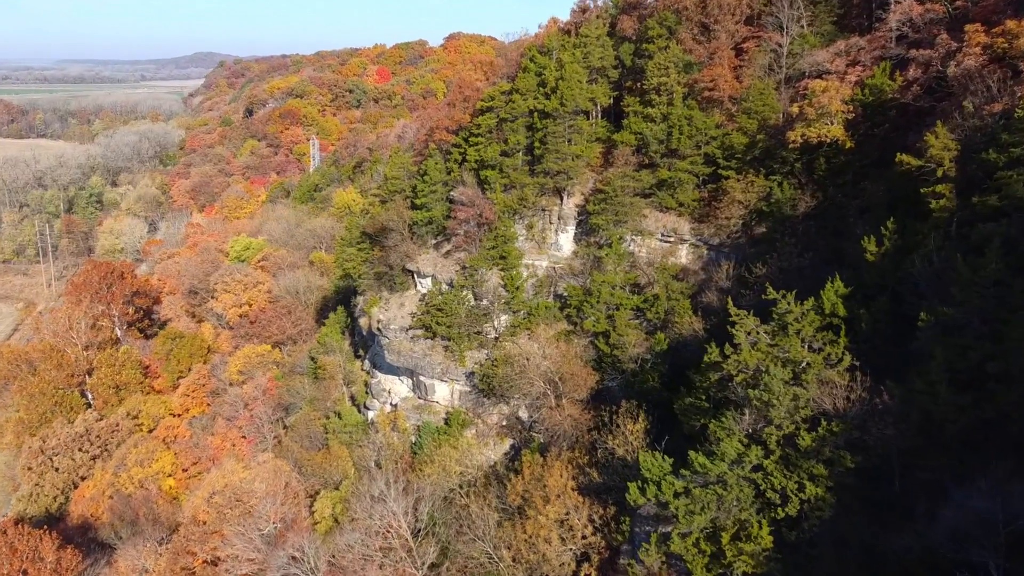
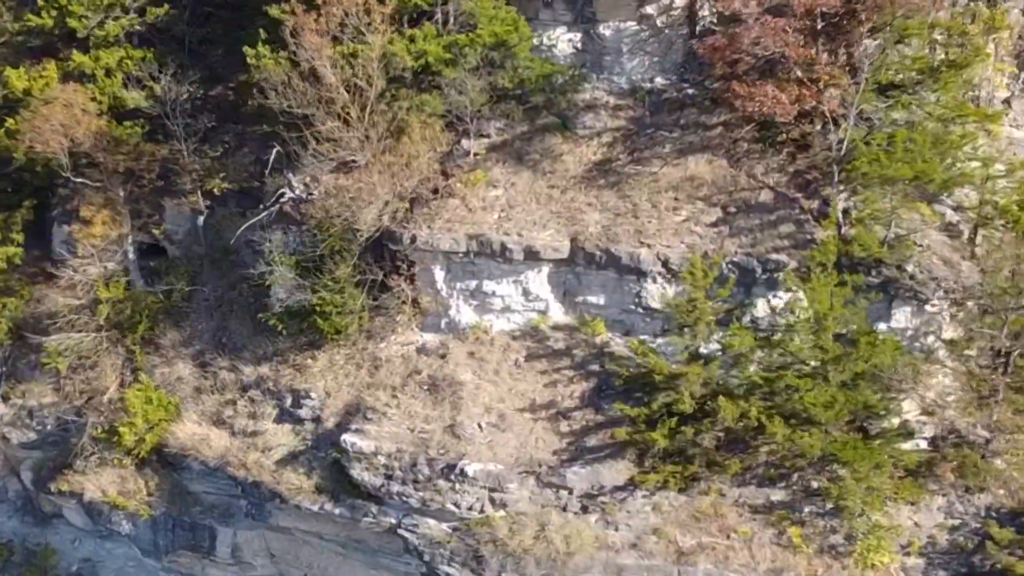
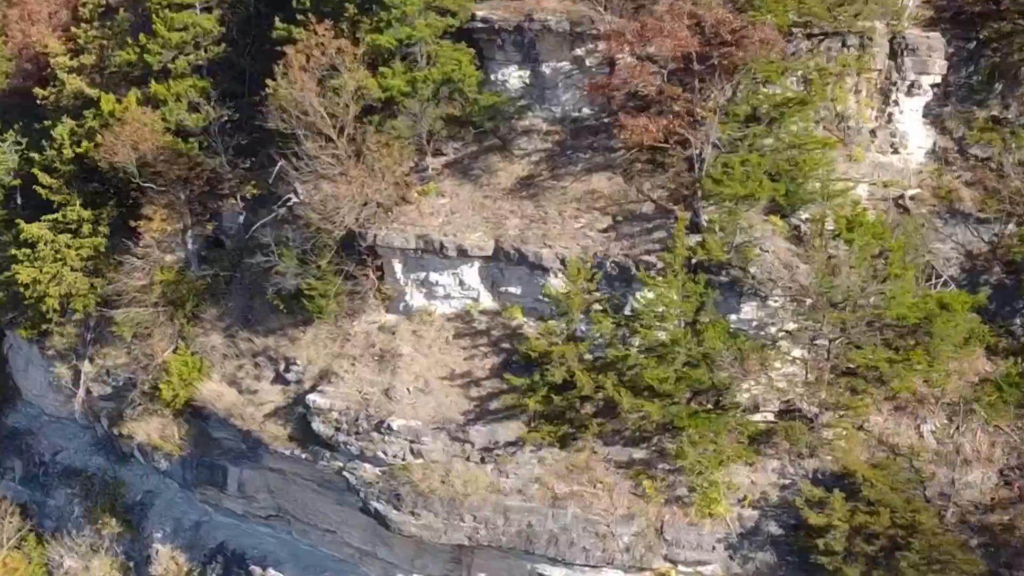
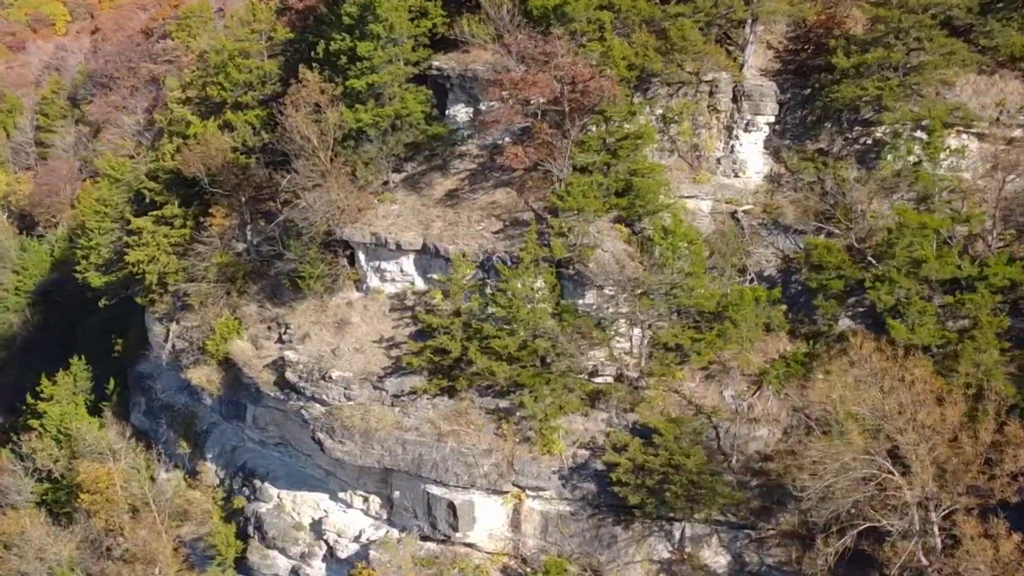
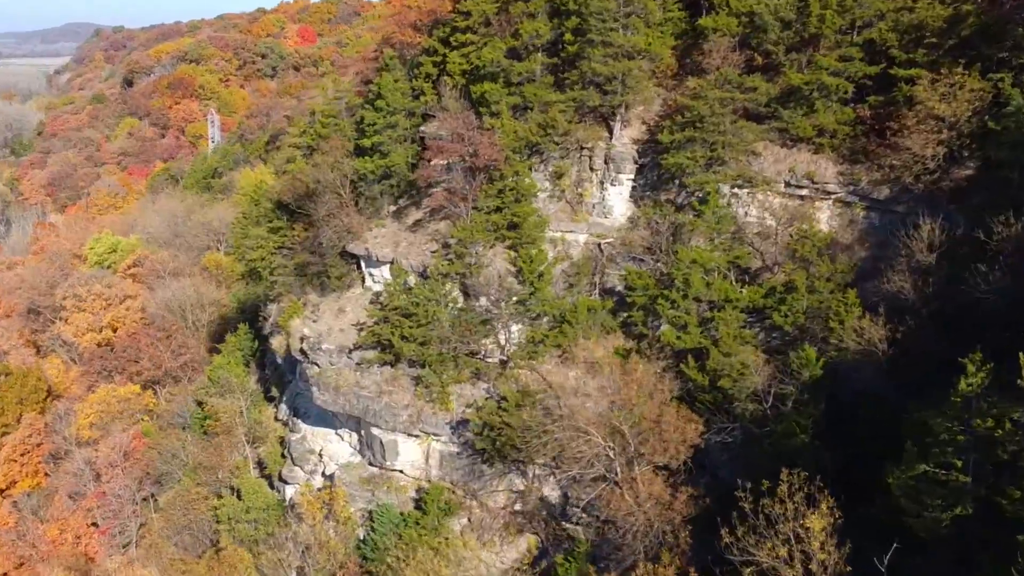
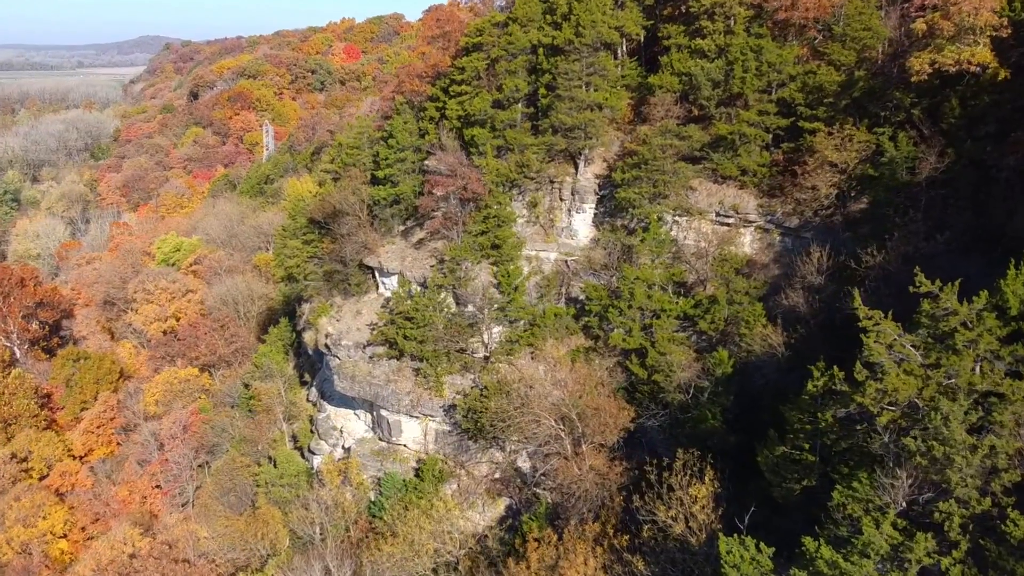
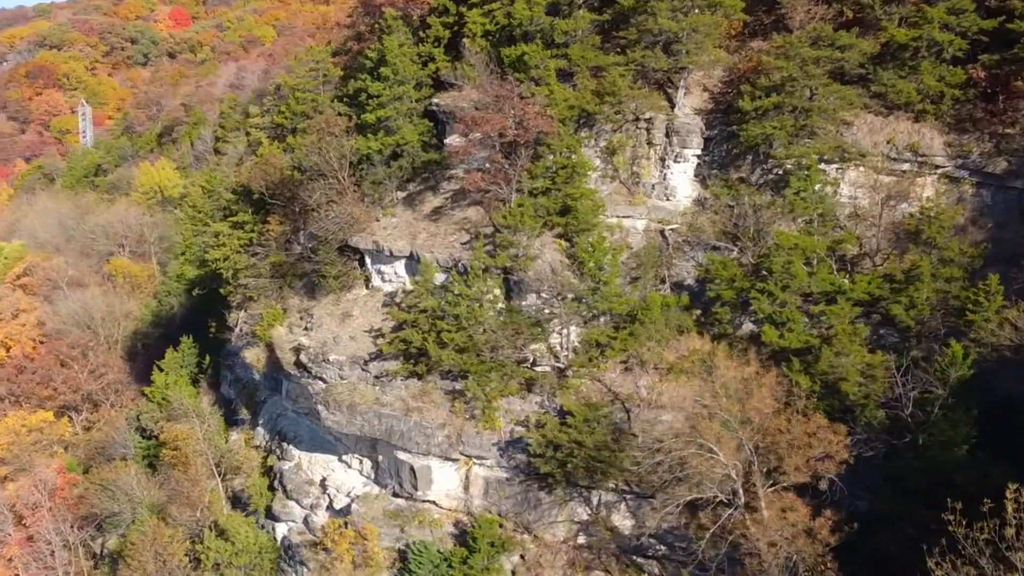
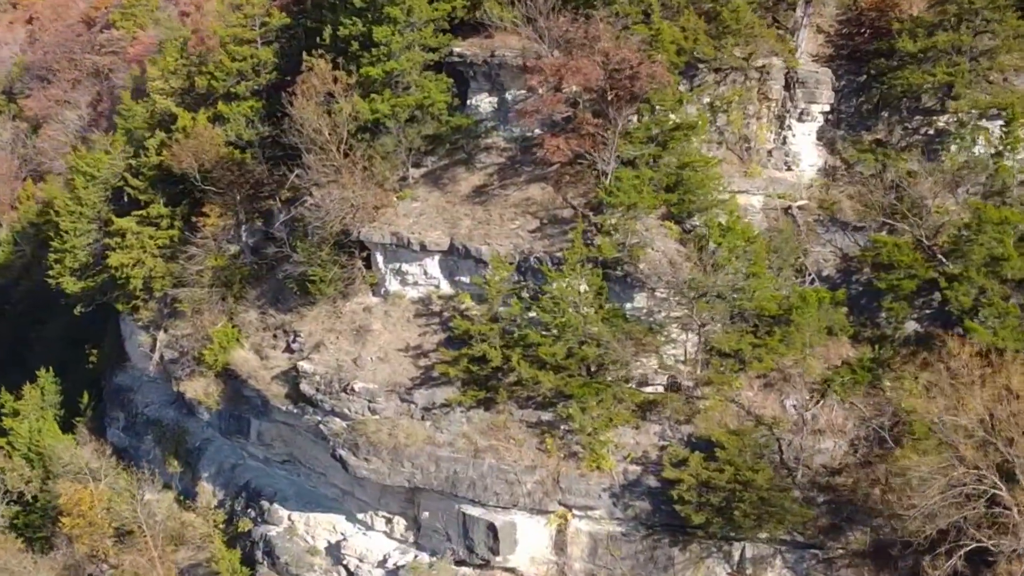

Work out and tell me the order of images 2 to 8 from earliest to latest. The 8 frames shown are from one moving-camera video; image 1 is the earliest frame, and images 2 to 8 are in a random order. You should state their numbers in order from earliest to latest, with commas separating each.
6, 5, 7, 4, 8, 3, 2
